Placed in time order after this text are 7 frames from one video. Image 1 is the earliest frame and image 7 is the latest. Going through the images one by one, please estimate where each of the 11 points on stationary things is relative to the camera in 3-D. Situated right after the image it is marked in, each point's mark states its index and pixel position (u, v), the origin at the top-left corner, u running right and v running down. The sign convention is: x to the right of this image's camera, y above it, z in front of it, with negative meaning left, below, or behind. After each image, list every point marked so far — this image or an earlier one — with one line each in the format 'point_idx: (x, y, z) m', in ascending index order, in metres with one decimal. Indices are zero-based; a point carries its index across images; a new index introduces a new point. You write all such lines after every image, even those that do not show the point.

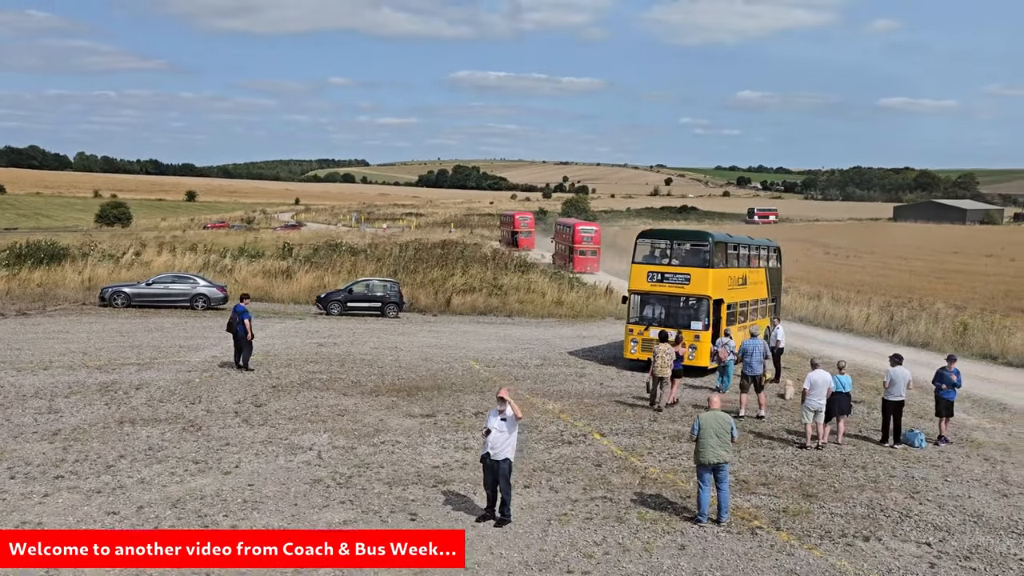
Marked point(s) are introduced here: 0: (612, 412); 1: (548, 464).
0: (+1.8, -2.3, +15.9) m
1: (+0.5, -2.5, +12.0) m
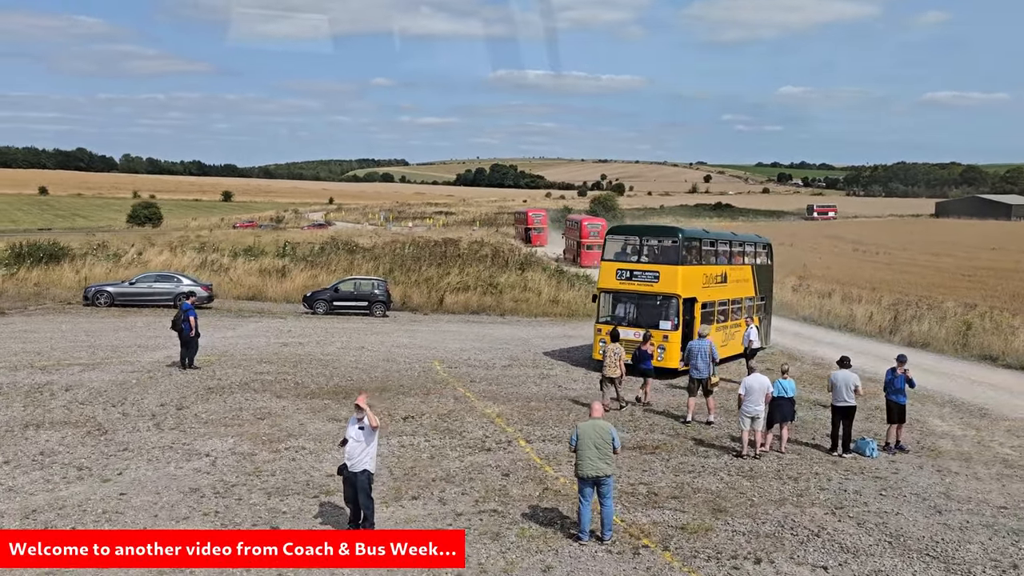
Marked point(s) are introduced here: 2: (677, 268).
0: (+0.7, -2.3, +15.2) m
1: (-0.8, -2.5, +11.4) m
2: (+3.9, +0.5, +19.8) m
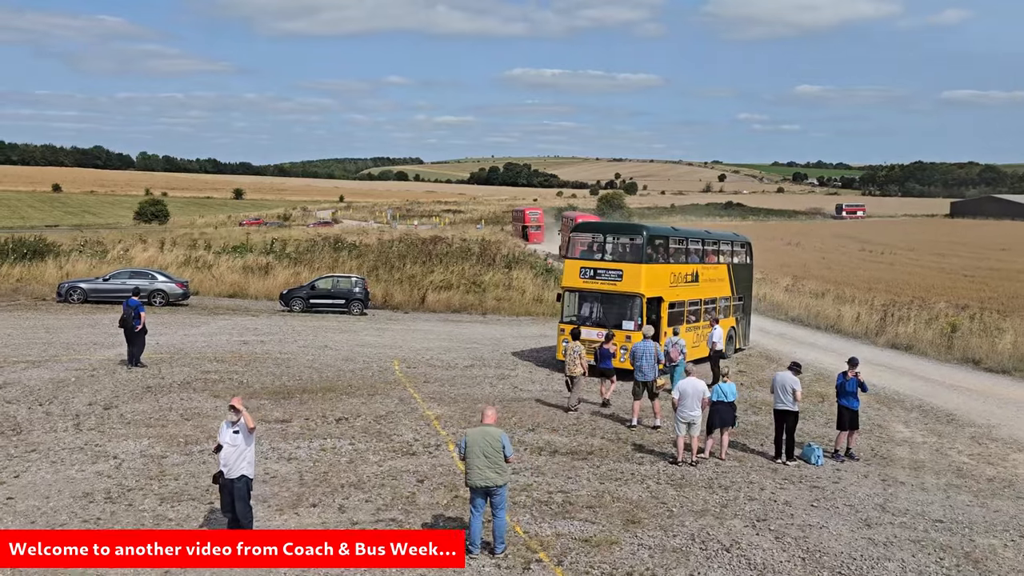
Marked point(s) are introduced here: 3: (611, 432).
0: (-0.3, -2.2, +14.7) m
1: (-1.9, -2.5, +10.9) m
2: (+2.9, +0.5, +19.3) m
3: (+1.6, -2.4, +13.8) m
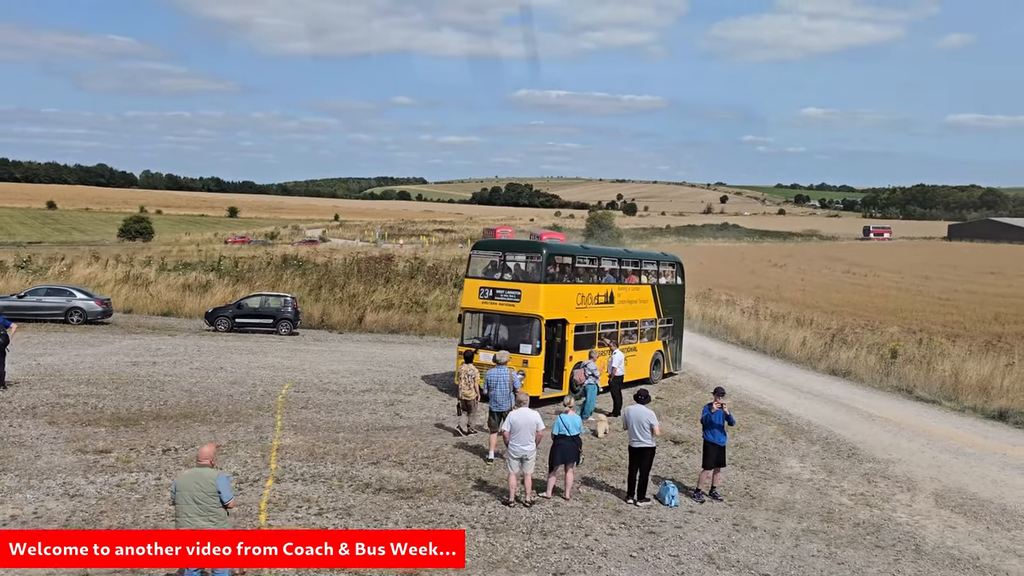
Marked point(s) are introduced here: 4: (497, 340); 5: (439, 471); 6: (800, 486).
0: (-2.7, -2.6, +13.5) m
1: (-4.3, -2.7, +9.8) m
2: (+0.6, 0.0, +18.2) m
3: (-0.8, -2.7, +12.6) m
4: (-0.3, -1.2, +18.6) m
5: (-1.1, -2.7, +12.4) m
6: (+4.4, -3.0, +12.9) m
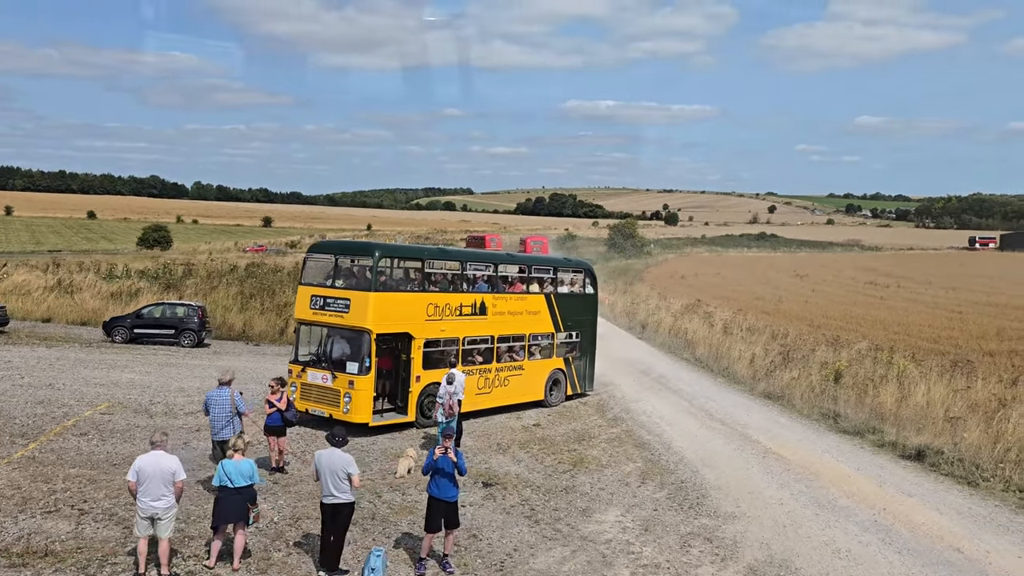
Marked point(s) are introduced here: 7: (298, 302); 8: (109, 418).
0: (-6.2, -2.7, +11.1) m
1: (-8.0, -2.7, +7.4) m
2: (-2.6, -0.1, +15.6) m
3: (-4.3, -2.8, +10.1) m
4: (-3.5, -1.3, +16.1) m
5: (-4.6, -2.8, +9.9) m
6: (+0.9, -3.1, +10.1) m
7: (-4.1, -0.3, +16.7) m
8: (-7.7, -2.5, +16.2) m
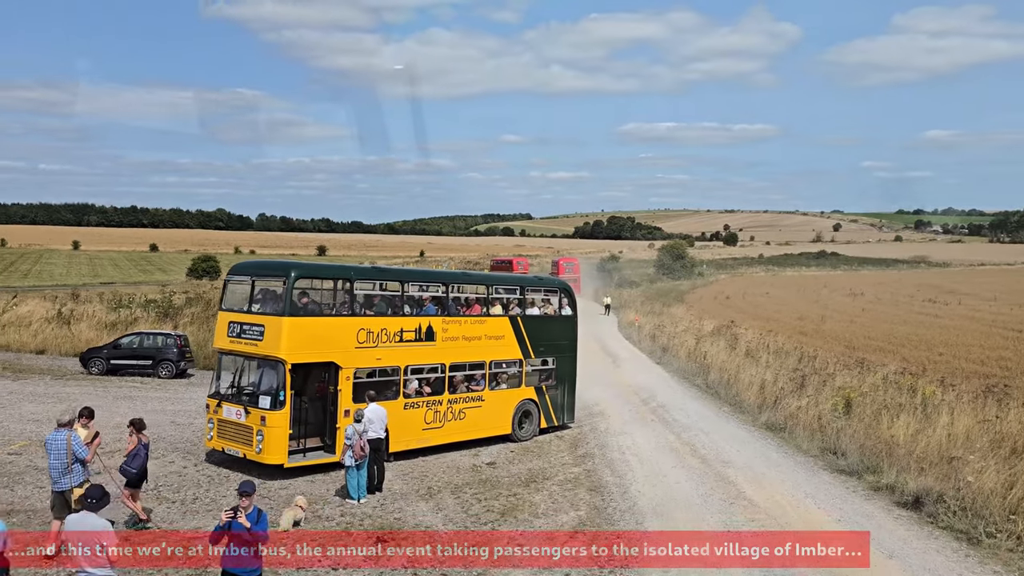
0: (-7.6, -3.0, +9.7) m
1: (-9.6, -3.0, +6.1) m
2: (-3.7, -0.5, +14.0) m
3: (-5.8, -3.0, +8.5) m
4: (-4.6, -1.7, +14.5) m
5: (-6.1, -3.0, +8.3) m
6: (-0.6, -3.3, +8.1) m
7: (-5.2, -0.7, +15.2) m
8: (-8.7, -3.0, +14.8) m
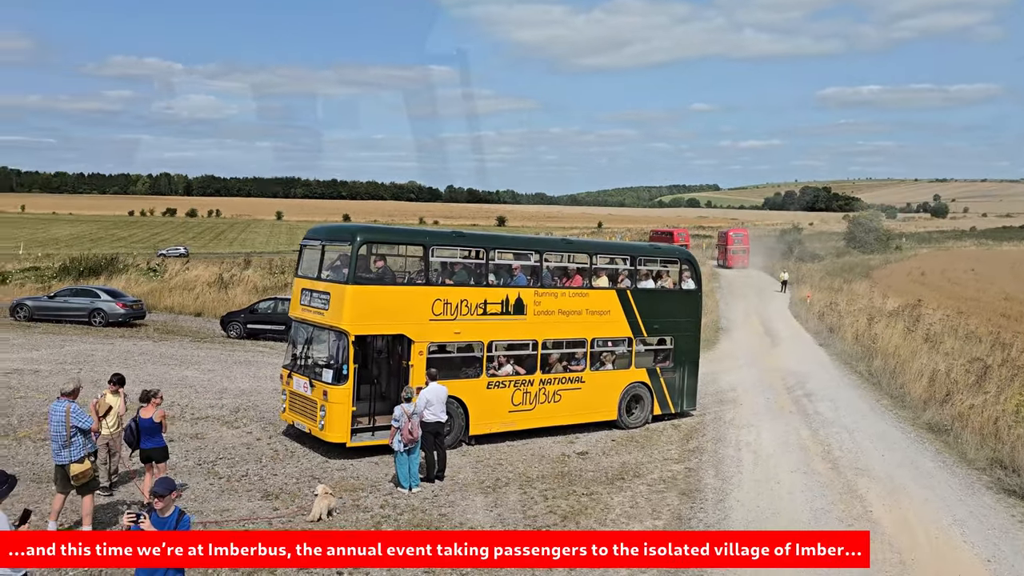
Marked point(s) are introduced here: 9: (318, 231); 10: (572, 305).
0: (-7.2, -2.5, +9.6) m
1: (-9.9, -2.6, +6.6) m
2: (-2.4, 0.0, +12.9) m
3: (-5.6, -2.6, +8.1) m
4: (-3.2, -1.2, +13.6) m
5: (-6.0, -2.6, +8.0) m
6: (-0.6, -3.0, +6.6) m
7: (-3.6, -0.1, +14.4) m
8: (-7.1, -2.3, +14.9) m
9: (-3.1, +1.0, +14.3) m
10: (+1.1, -0.3, +15.4) m
